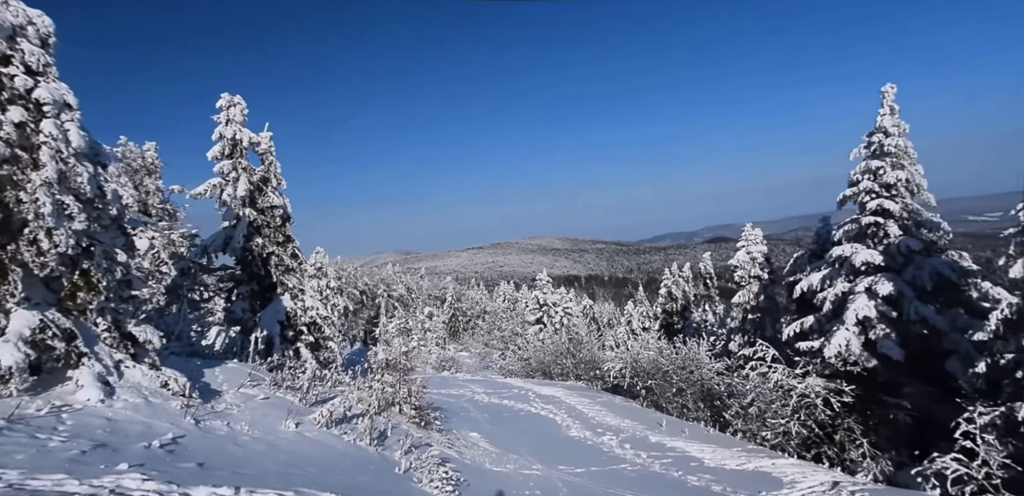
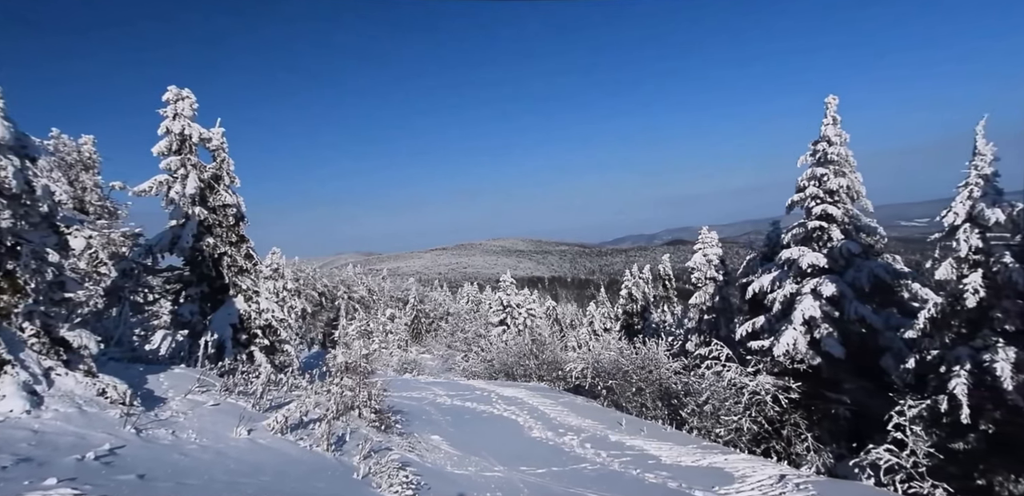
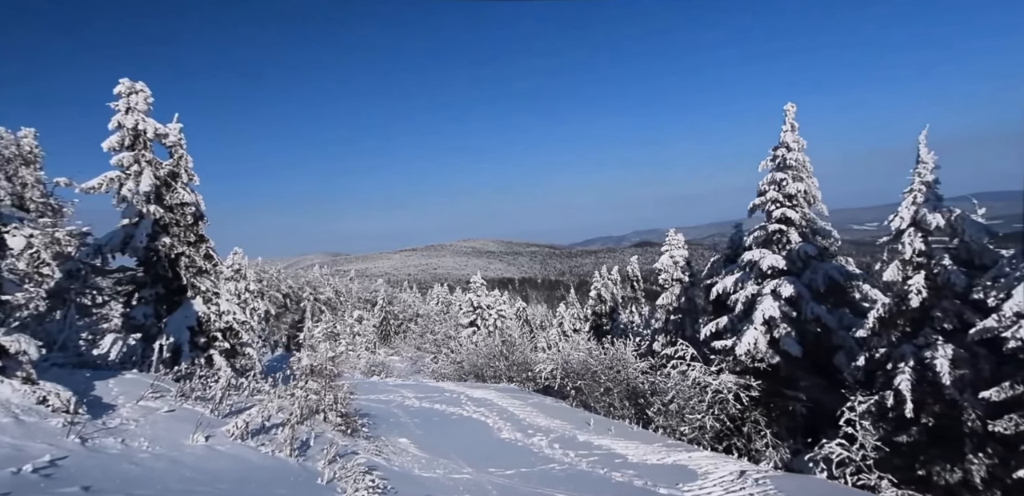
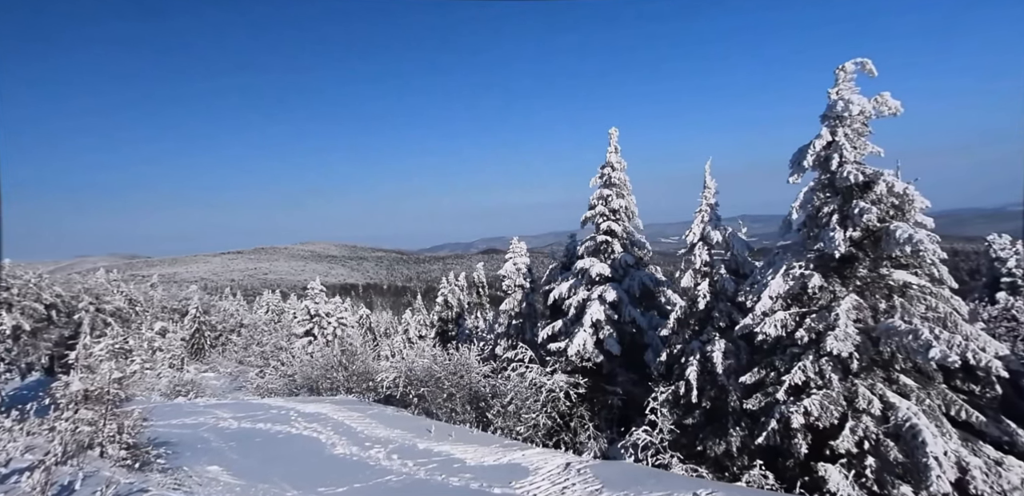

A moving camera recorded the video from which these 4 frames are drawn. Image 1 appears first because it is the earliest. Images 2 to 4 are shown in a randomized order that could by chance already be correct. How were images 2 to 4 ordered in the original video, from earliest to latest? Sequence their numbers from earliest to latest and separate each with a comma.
2, 3, 4
